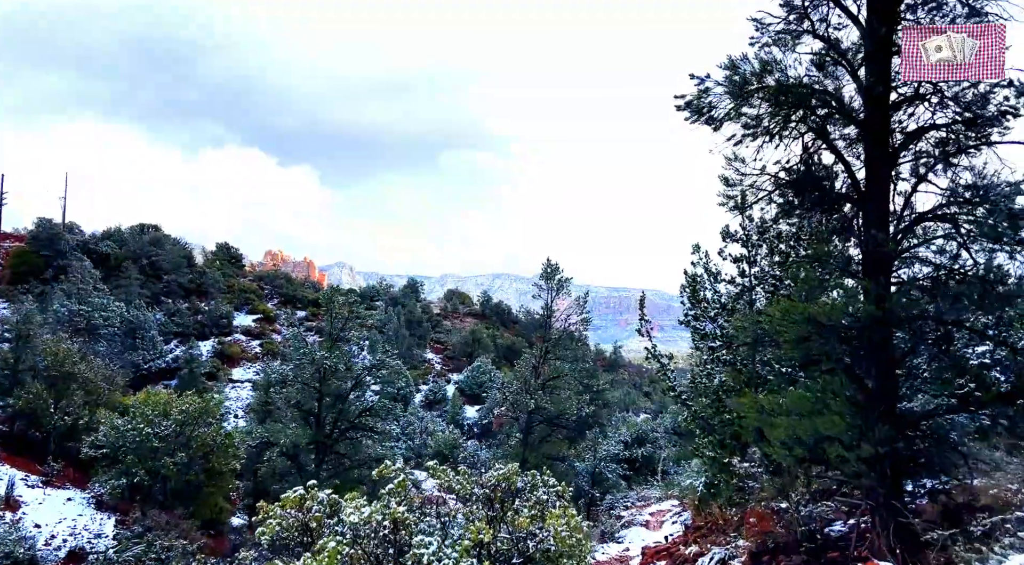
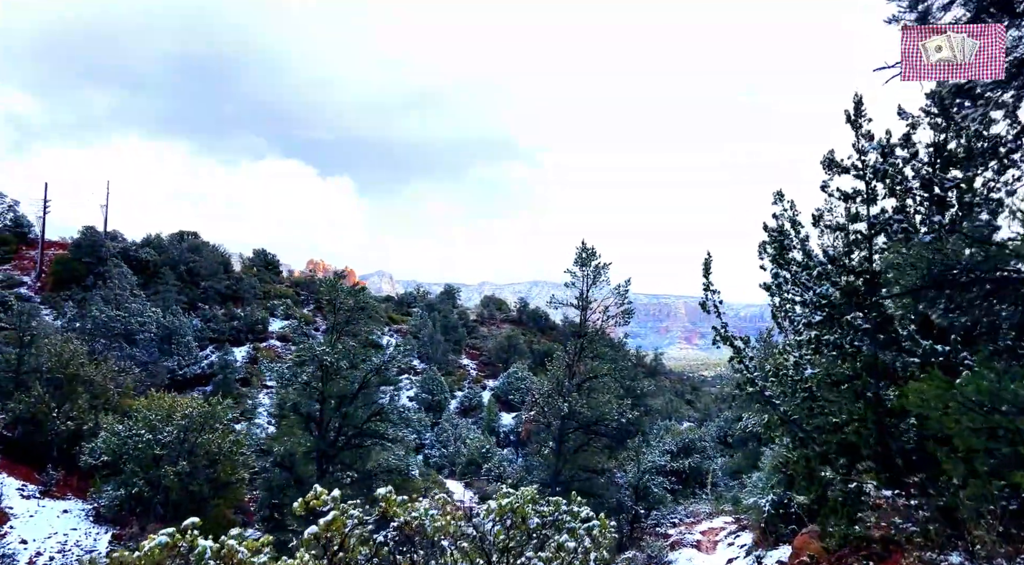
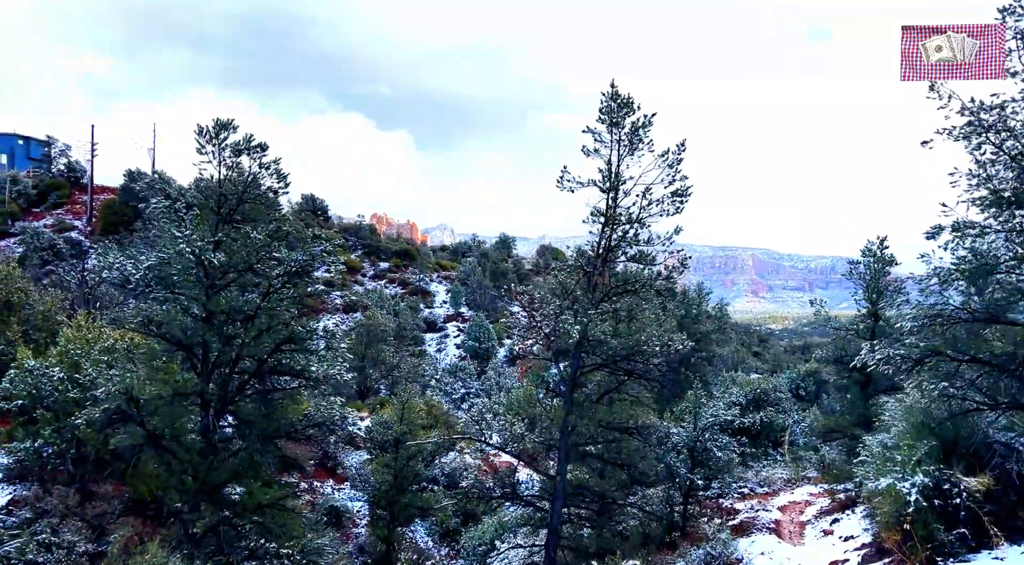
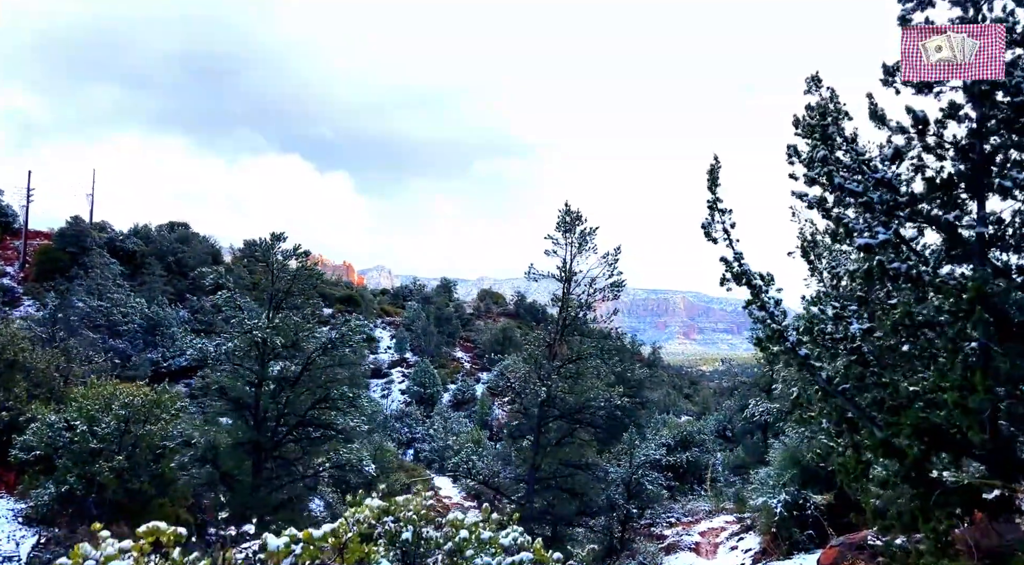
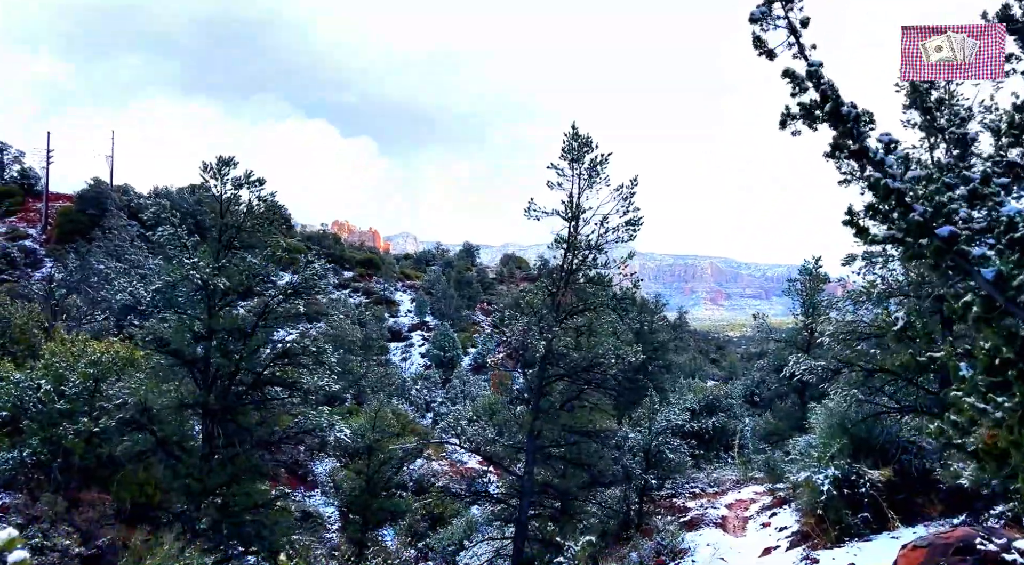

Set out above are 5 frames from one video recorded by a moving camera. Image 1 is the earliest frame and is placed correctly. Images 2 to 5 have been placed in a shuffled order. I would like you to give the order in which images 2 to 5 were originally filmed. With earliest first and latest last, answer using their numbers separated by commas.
2, 4, 5, 3
